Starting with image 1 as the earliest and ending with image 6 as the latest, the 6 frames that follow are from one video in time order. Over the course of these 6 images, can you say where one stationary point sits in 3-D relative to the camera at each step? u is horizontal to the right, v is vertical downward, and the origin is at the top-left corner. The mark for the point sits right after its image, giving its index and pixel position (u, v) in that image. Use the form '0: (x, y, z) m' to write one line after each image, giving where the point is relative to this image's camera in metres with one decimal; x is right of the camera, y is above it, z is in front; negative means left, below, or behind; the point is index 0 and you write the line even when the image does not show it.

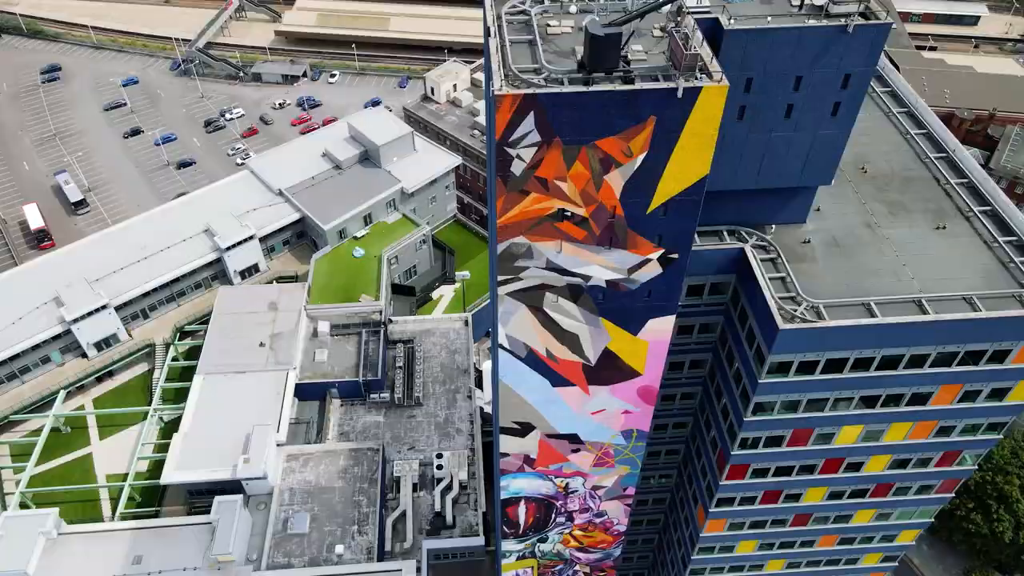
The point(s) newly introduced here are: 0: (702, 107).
0: (+5.4, +5.2, +19.9) m
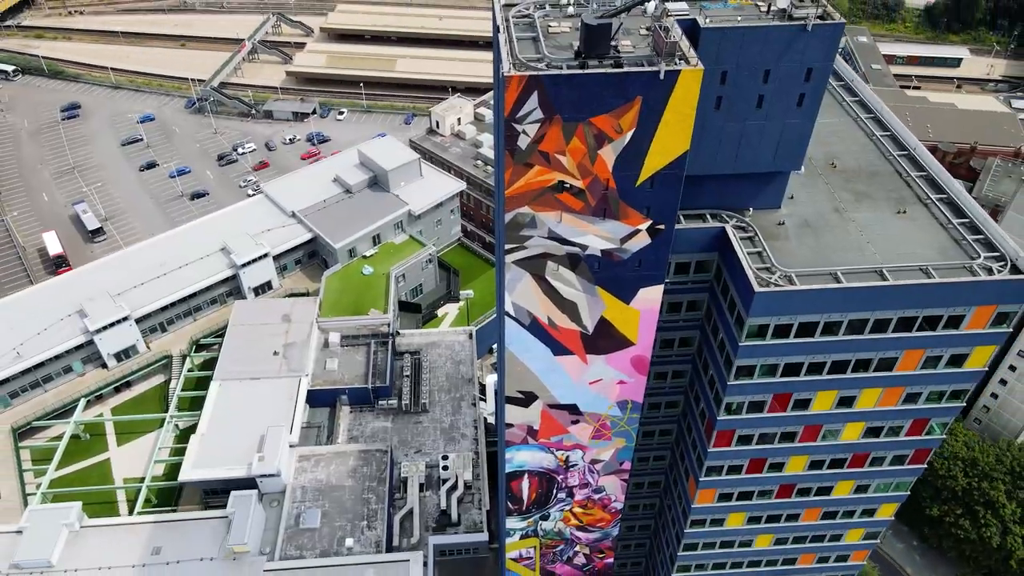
0: (+5.6, +6.7, +23.4) m
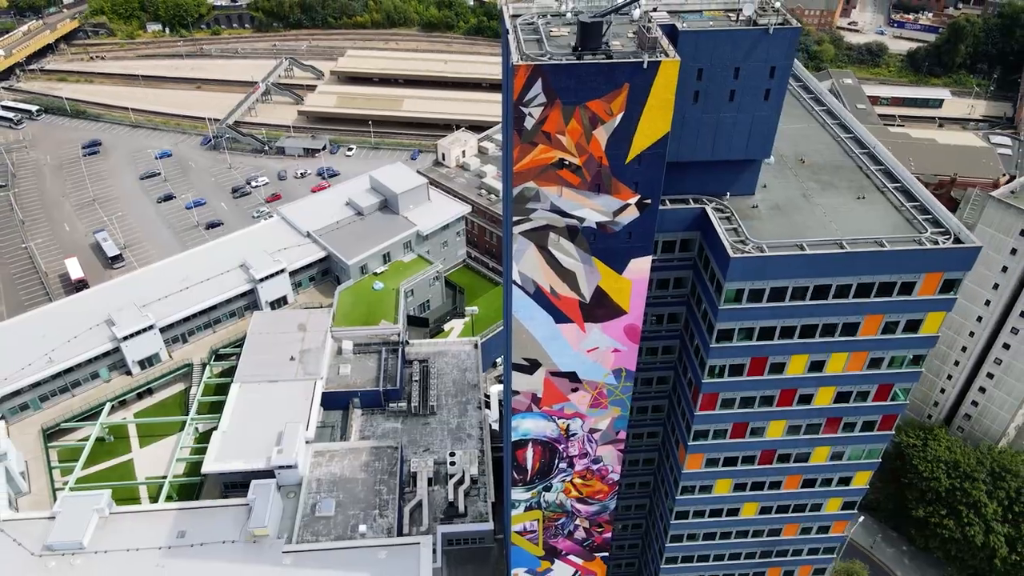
0: (+6.0, +8.4, +28.1) m
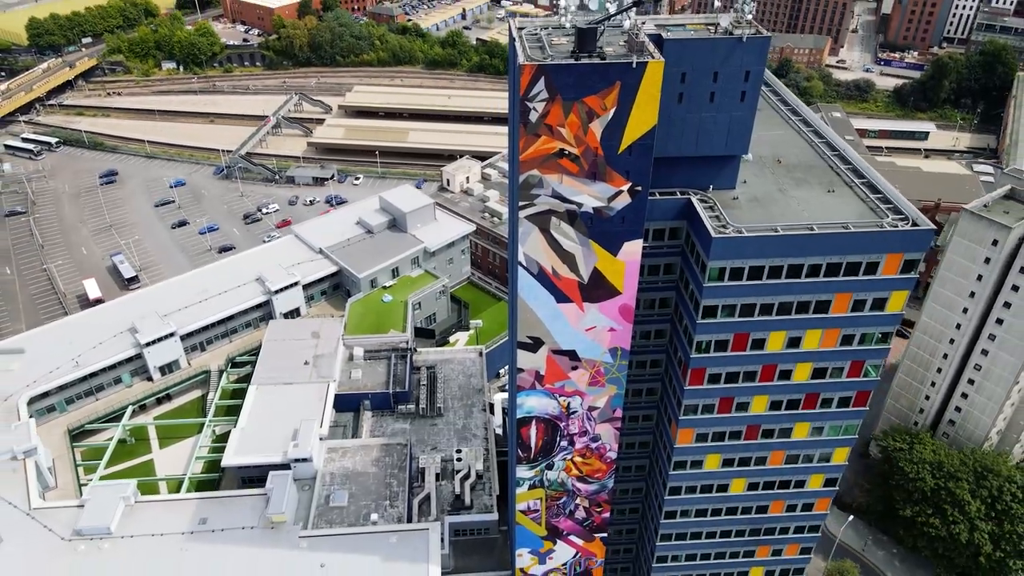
0: (+6.3, +9.8, +32.5) m
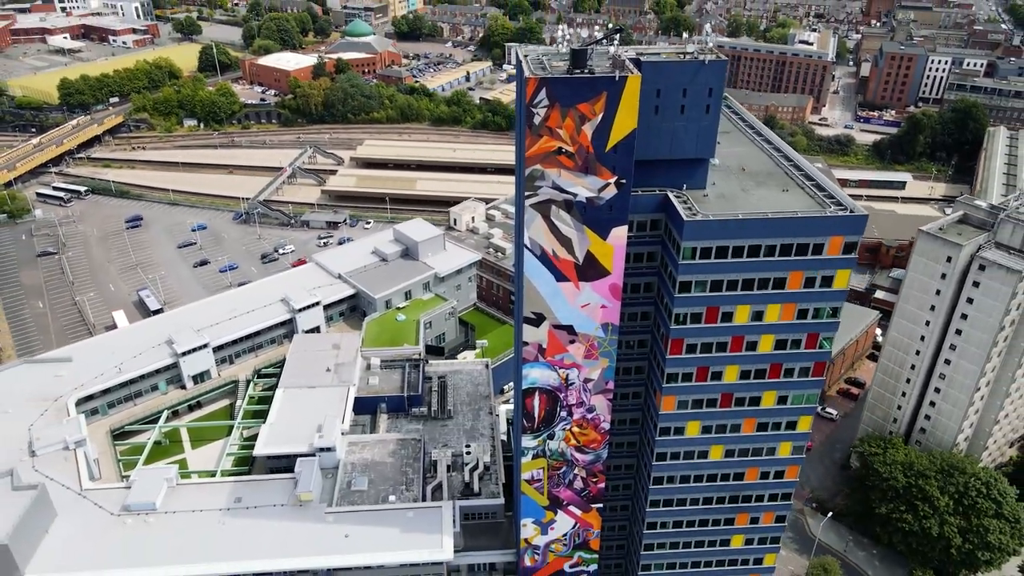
0: (+6.7, +11.6, +40.9) m
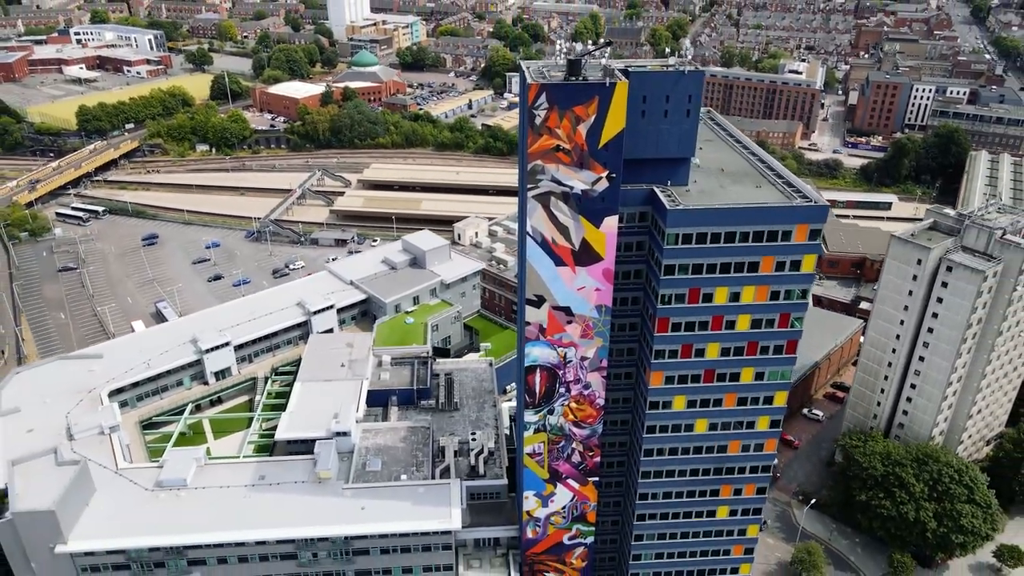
0: (+7.0, +13.0, +47.2) m
